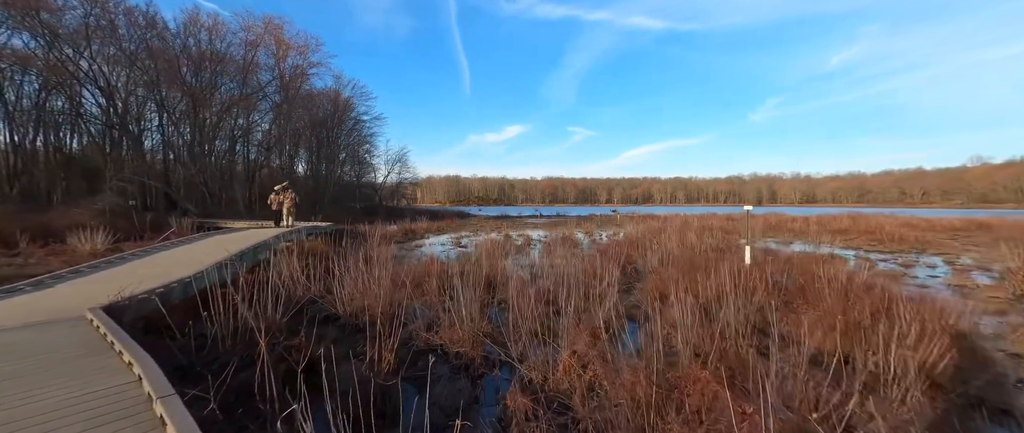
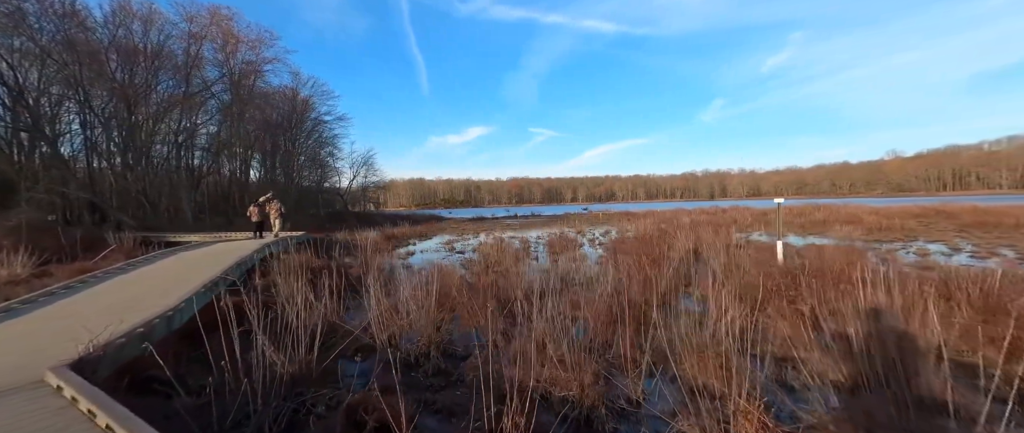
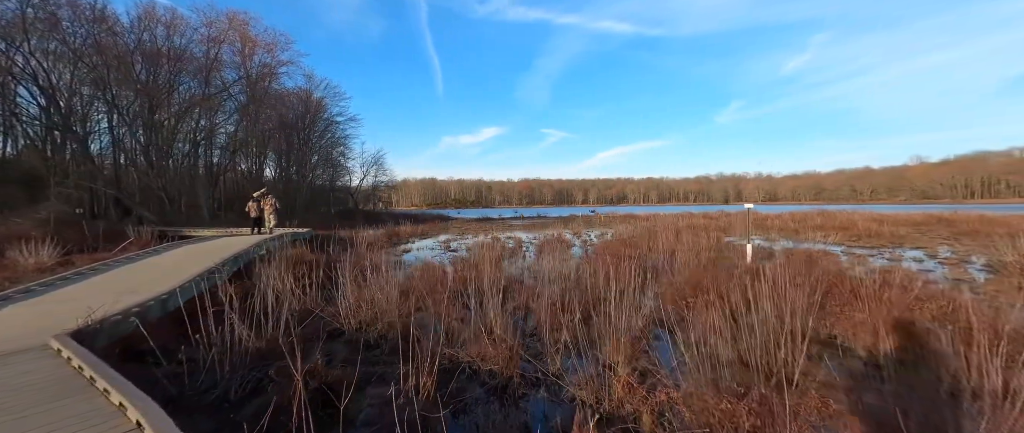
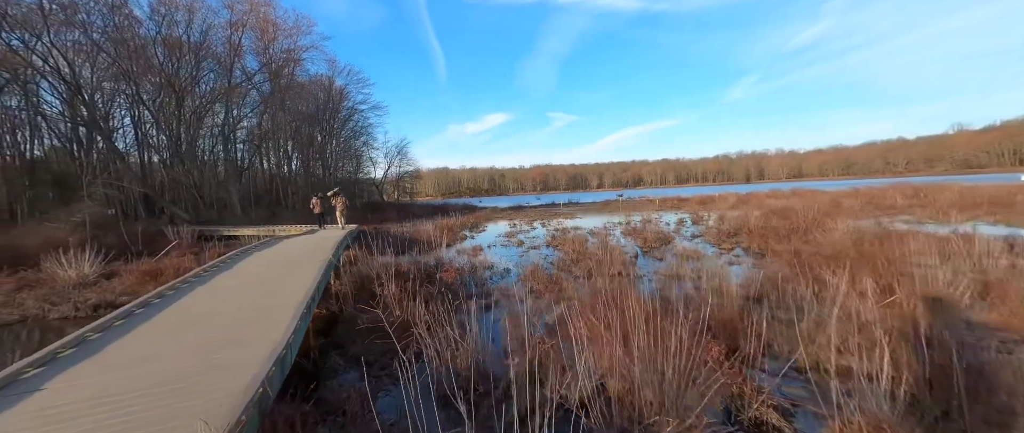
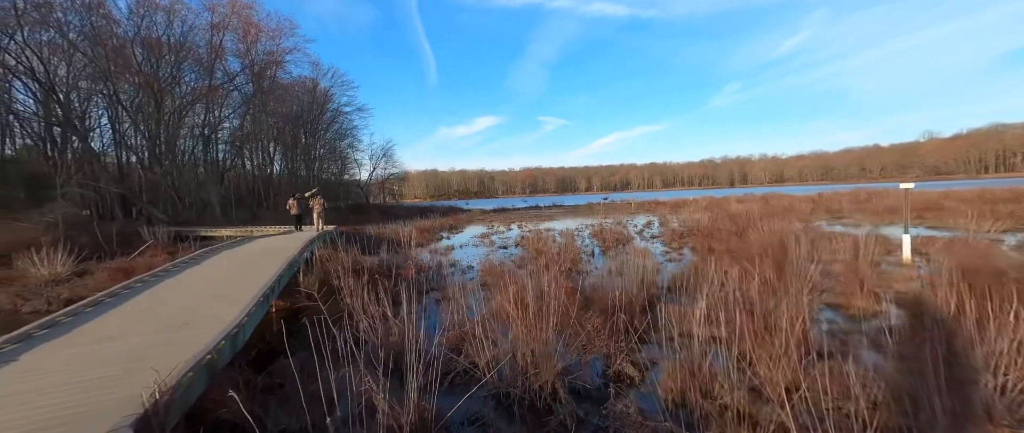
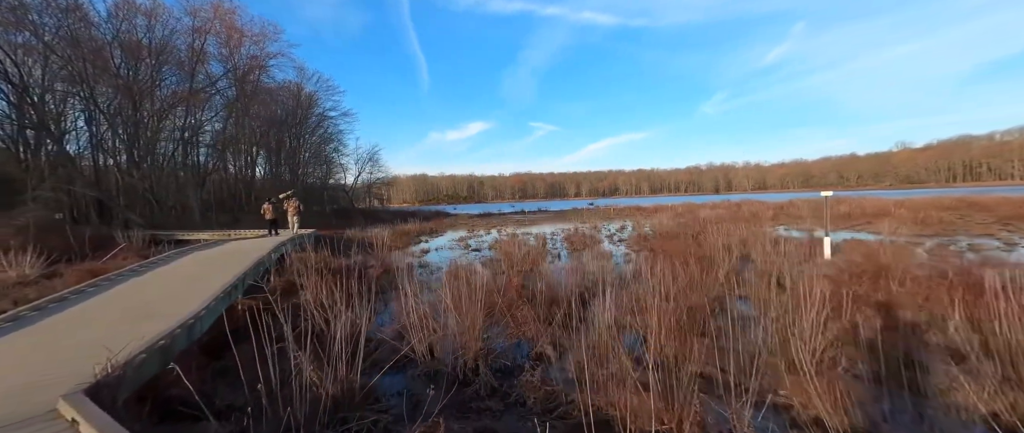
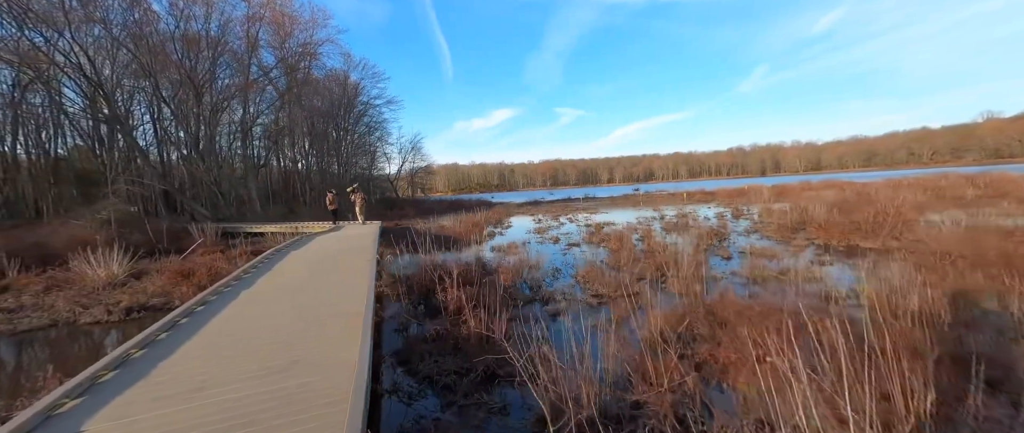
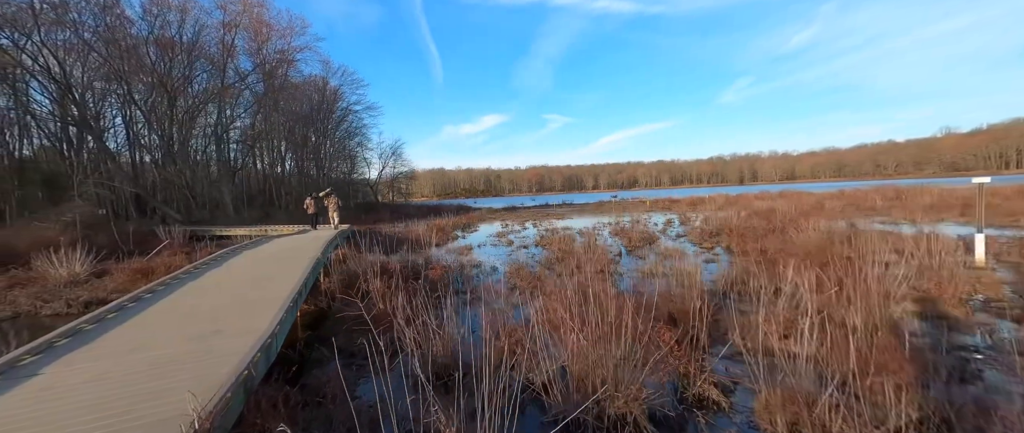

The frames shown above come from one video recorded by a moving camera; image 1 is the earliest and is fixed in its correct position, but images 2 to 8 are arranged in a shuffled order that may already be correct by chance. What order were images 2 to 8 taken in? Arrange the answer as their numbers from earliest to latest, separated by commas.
3, 2, 6, 5, 8, 4, 7
